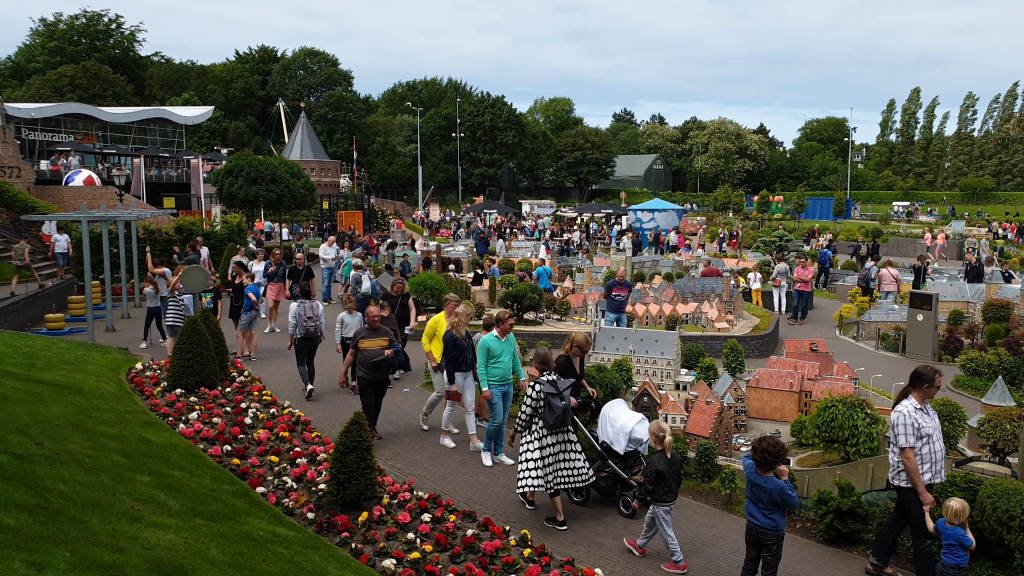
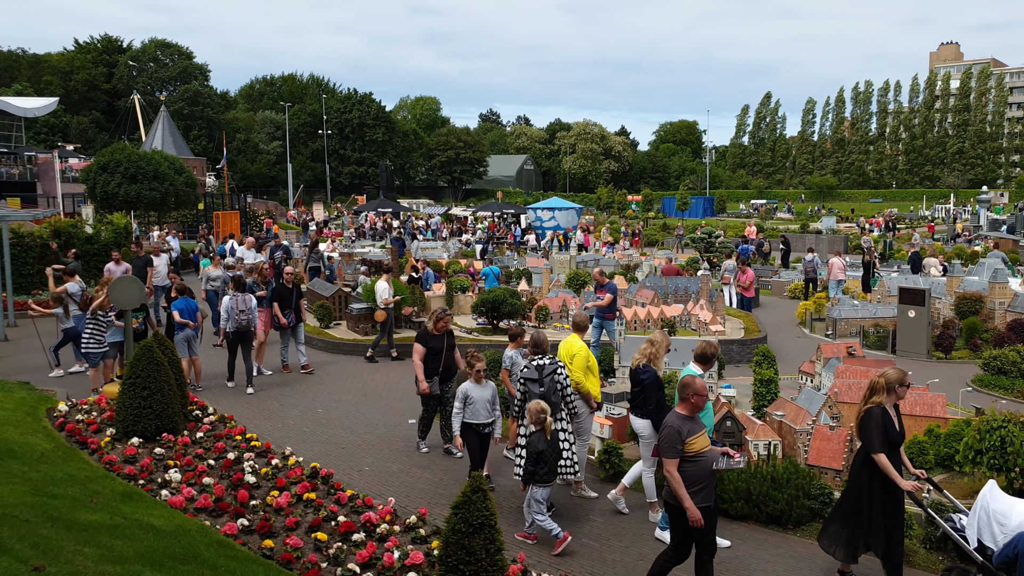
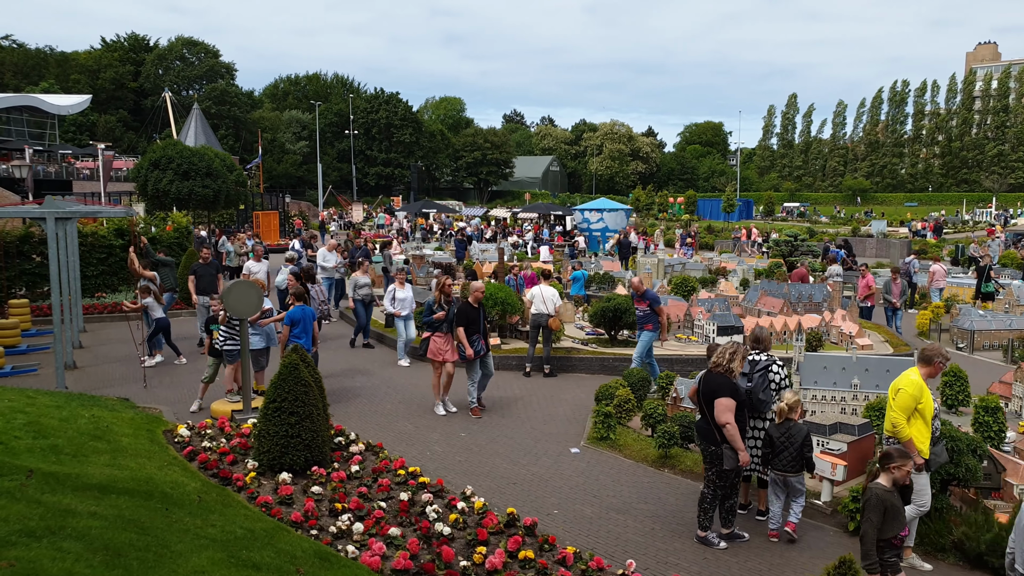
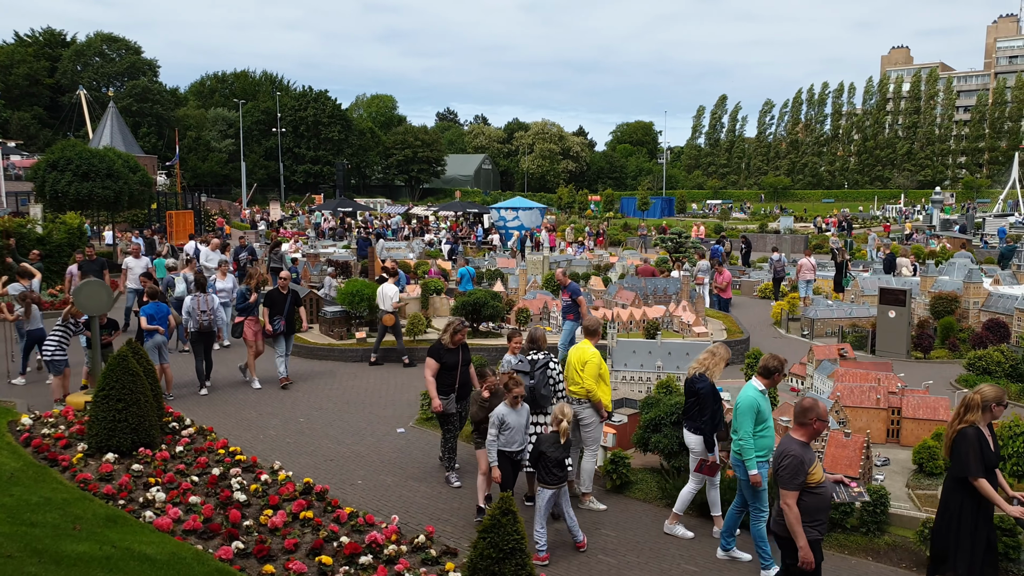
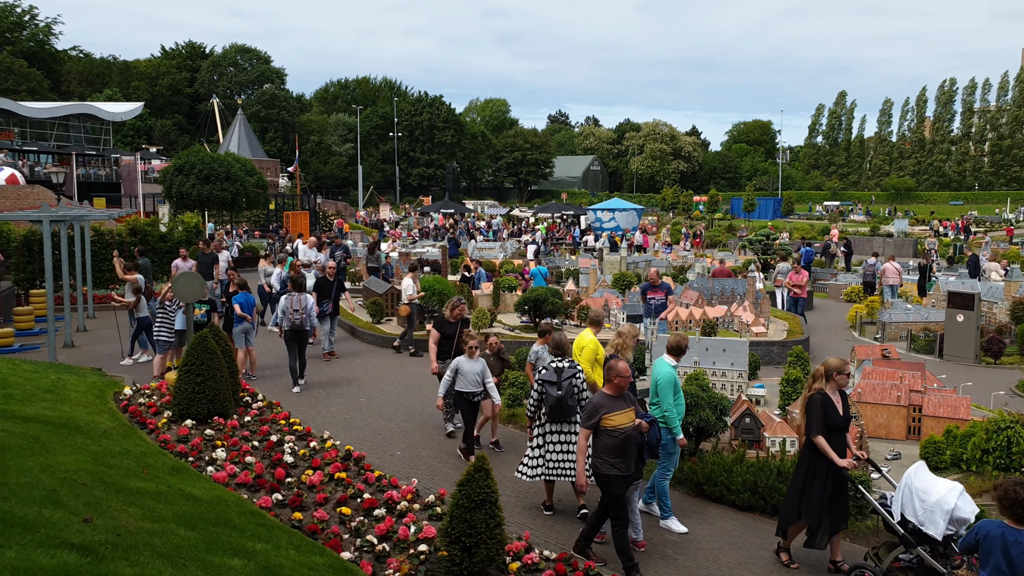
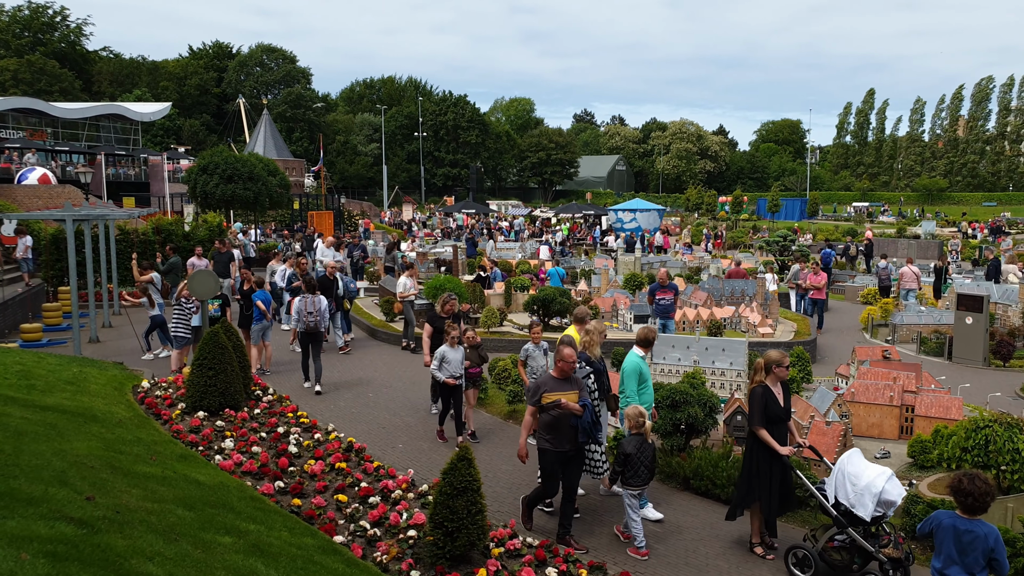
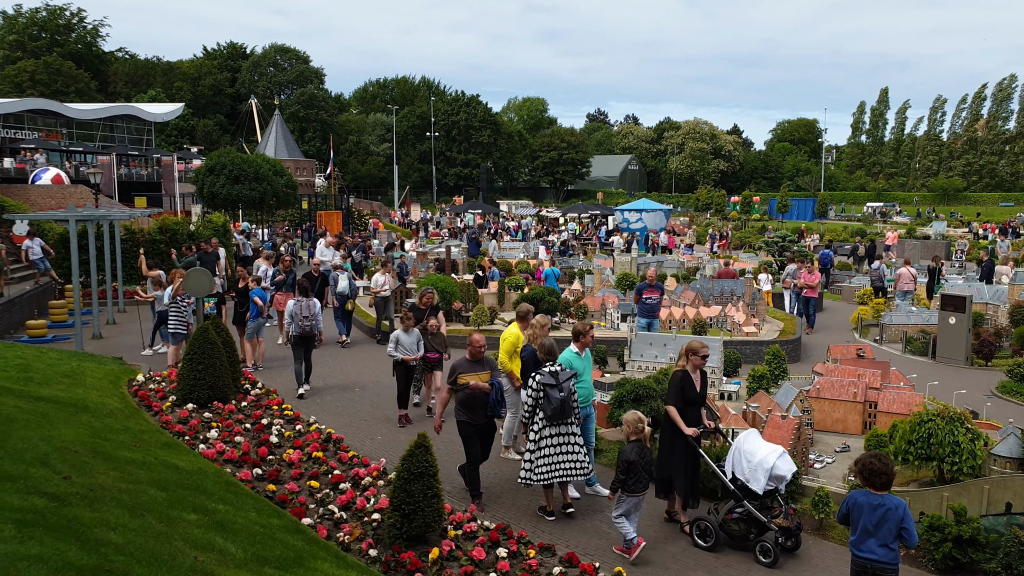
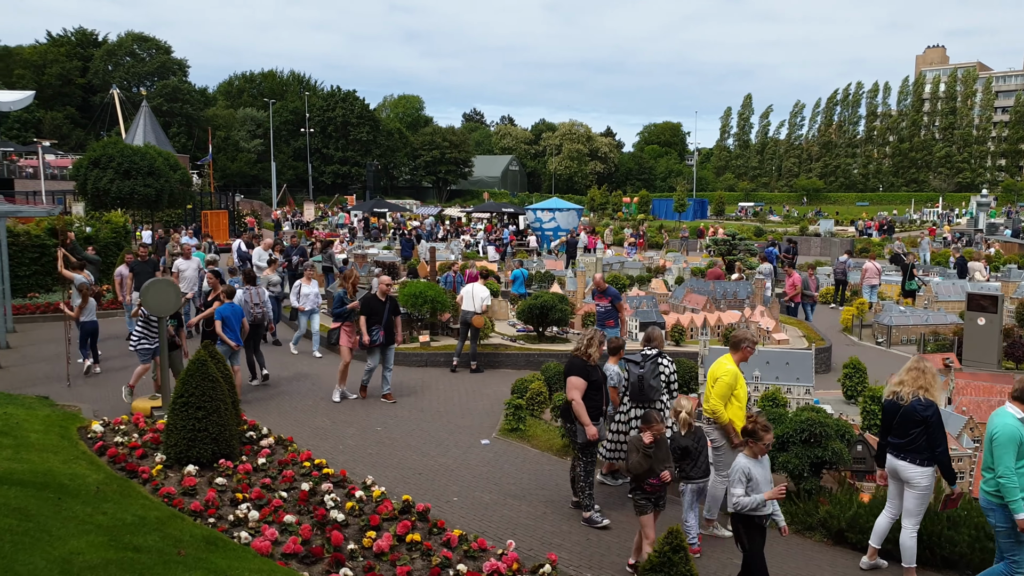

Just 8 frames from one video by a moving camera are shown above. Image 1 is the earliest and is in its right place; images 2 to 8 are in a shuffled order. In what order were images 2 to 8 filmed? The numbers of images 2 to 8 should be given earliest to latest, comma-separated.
7, 6, 5, 2, 4, 8, 3
